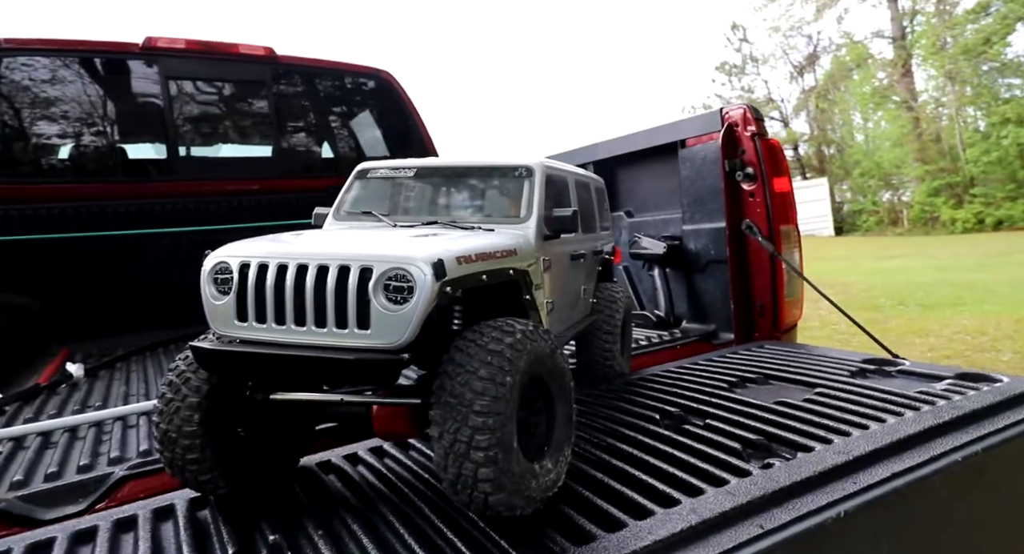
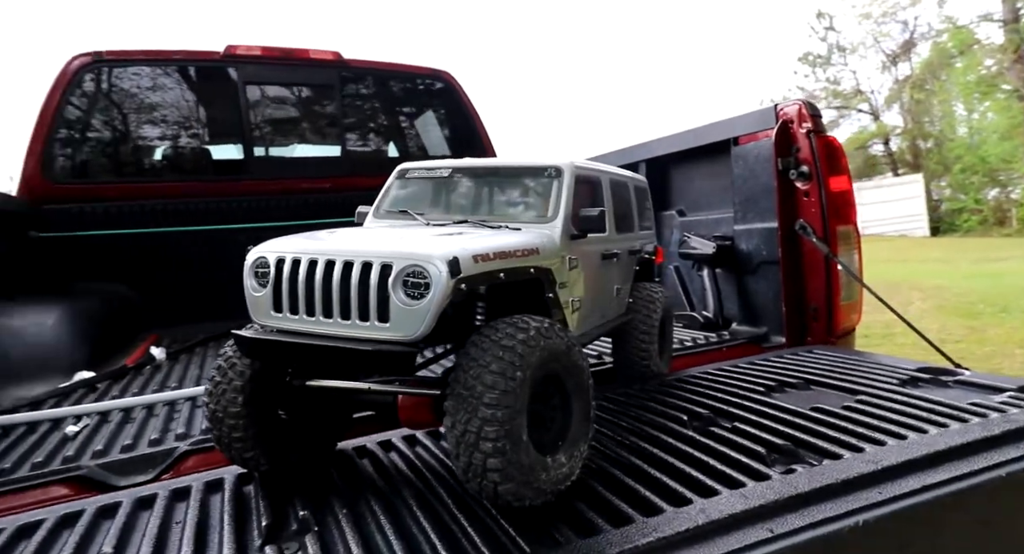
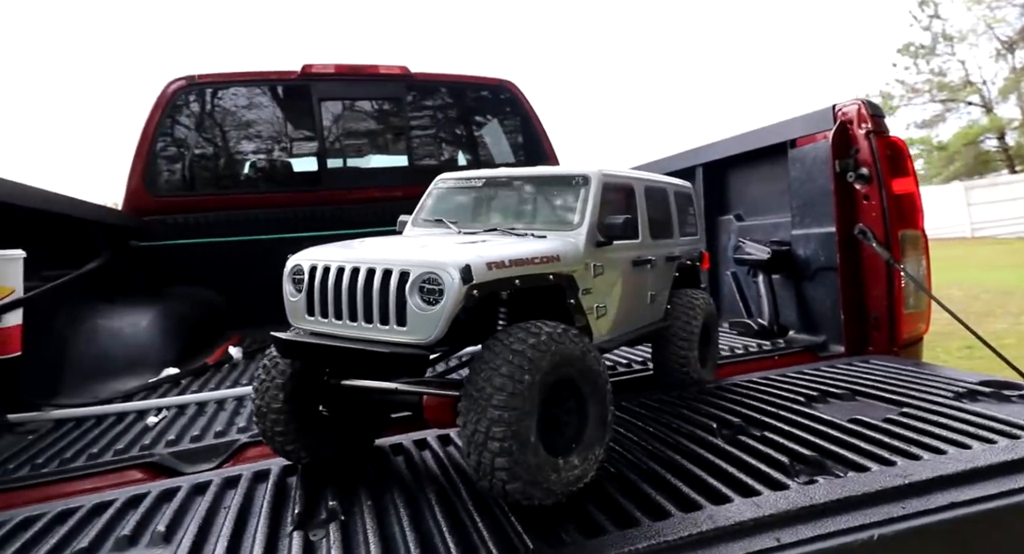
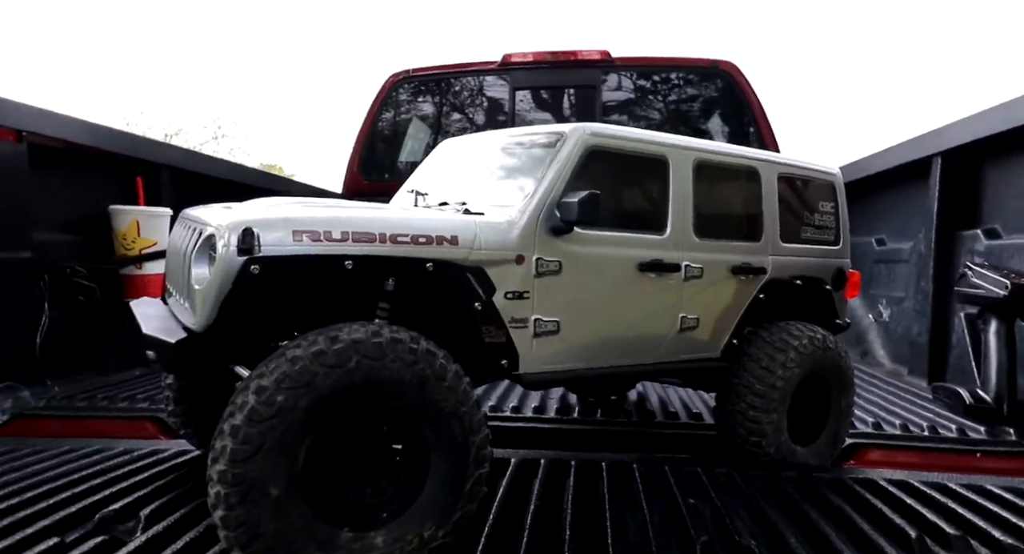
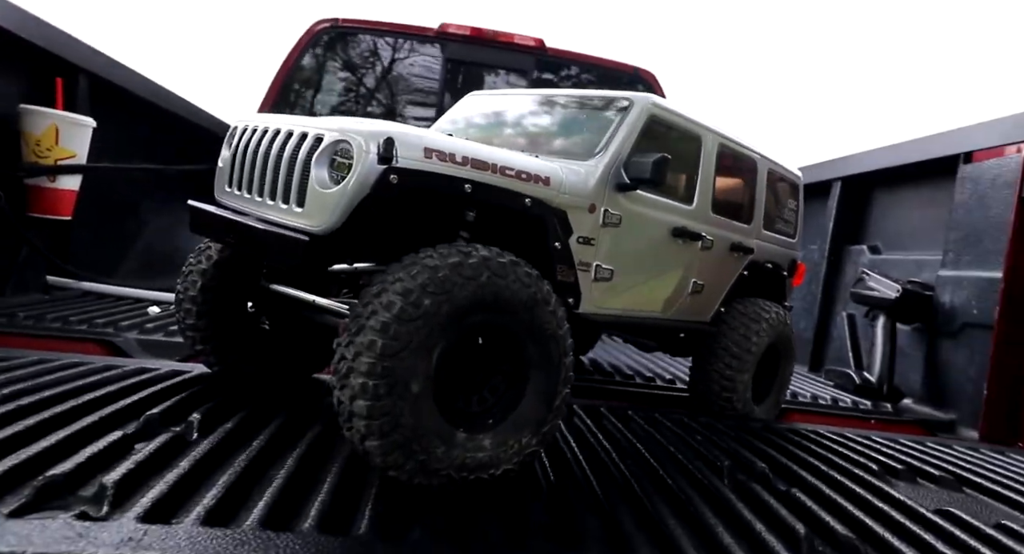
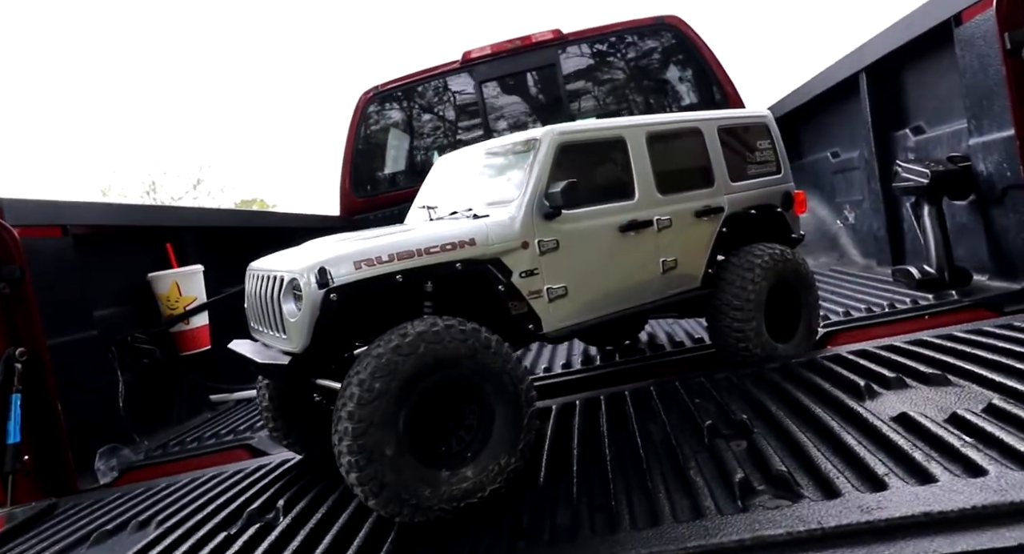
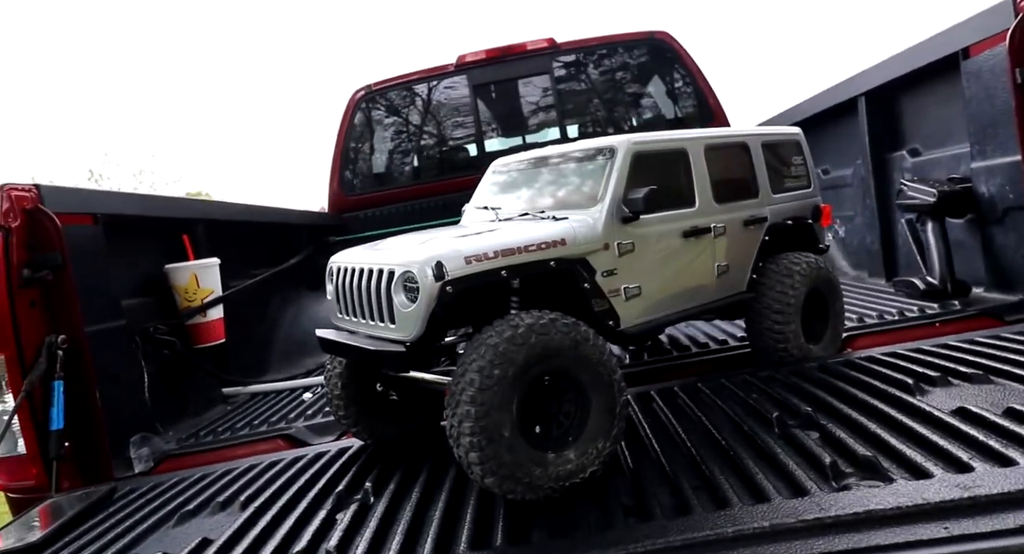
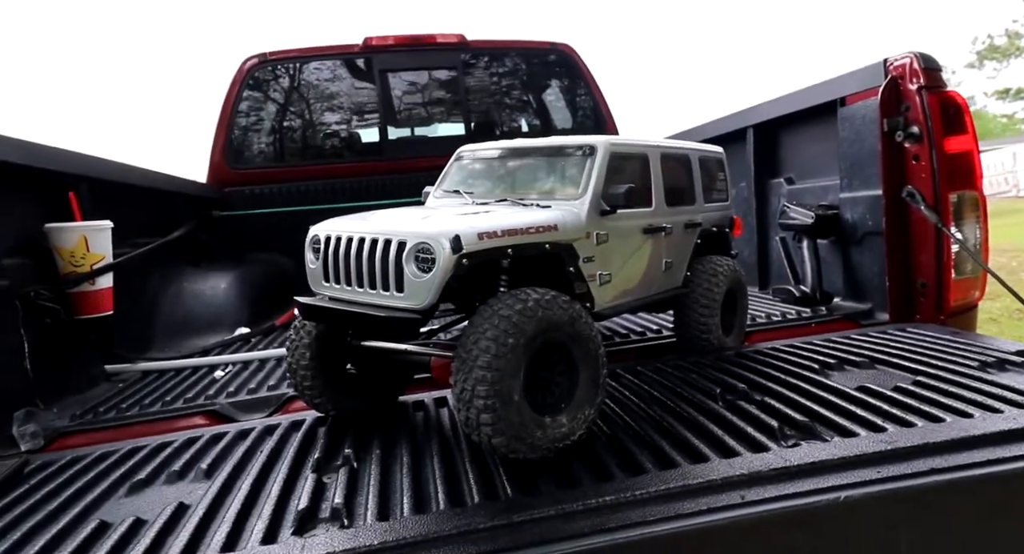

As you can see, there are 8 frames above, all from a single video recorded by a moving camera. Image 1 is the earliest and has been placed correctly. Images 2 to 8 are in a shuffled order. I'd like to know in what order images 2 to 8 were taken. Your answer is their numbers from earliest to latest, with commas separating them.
2, 3, 8, 7, 6, 4, 5
